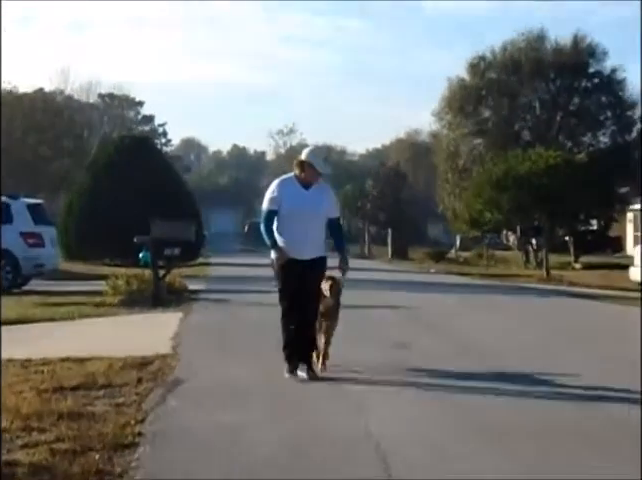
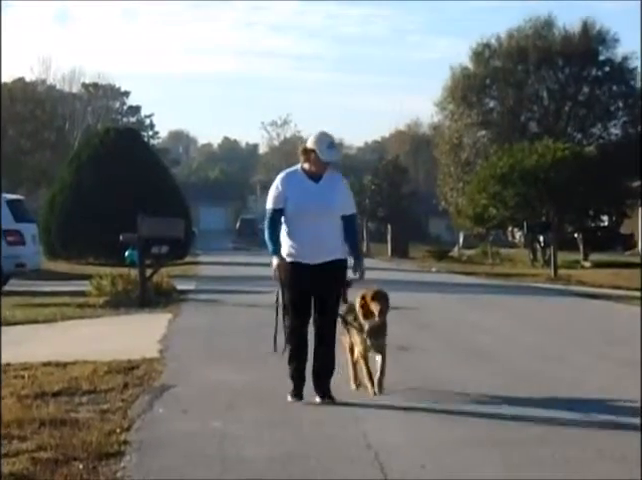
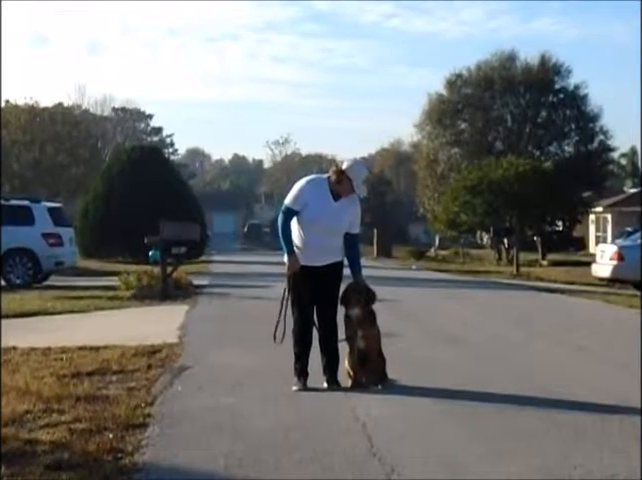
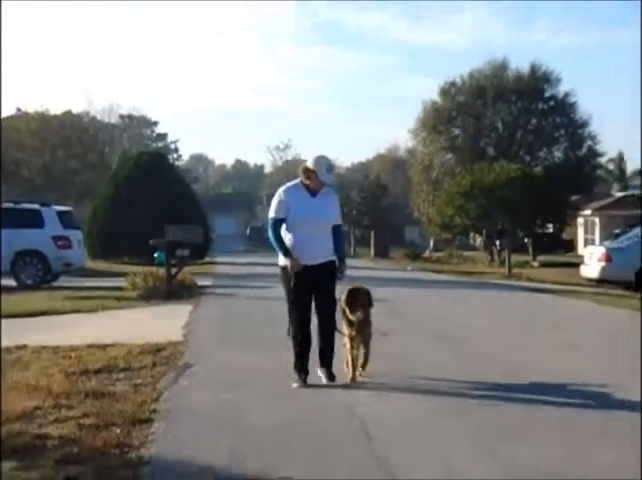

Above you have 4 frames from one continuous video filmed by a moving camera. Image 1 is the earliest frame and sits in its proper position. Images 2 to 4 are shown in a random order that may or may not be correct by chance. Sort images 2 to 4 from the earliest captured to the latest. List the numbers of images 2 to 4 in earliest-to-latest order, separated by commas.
2, 4, 3
